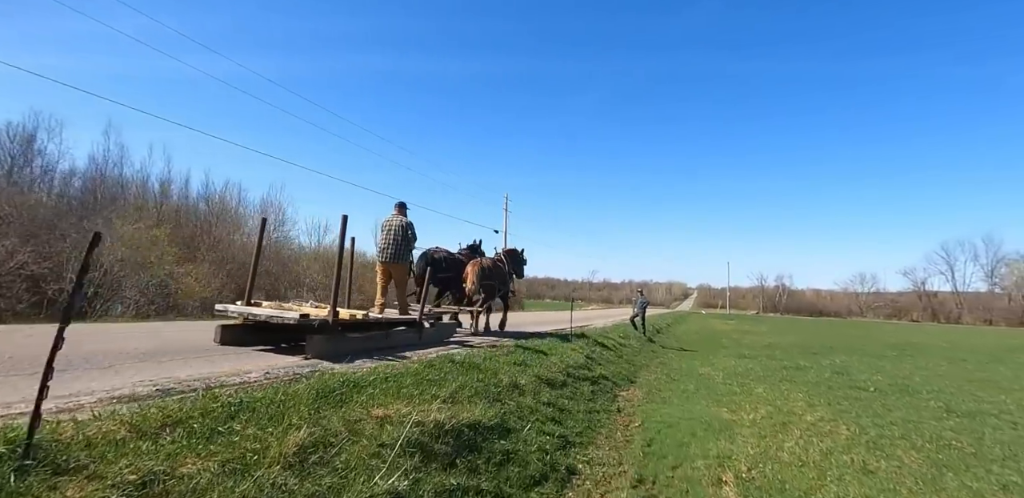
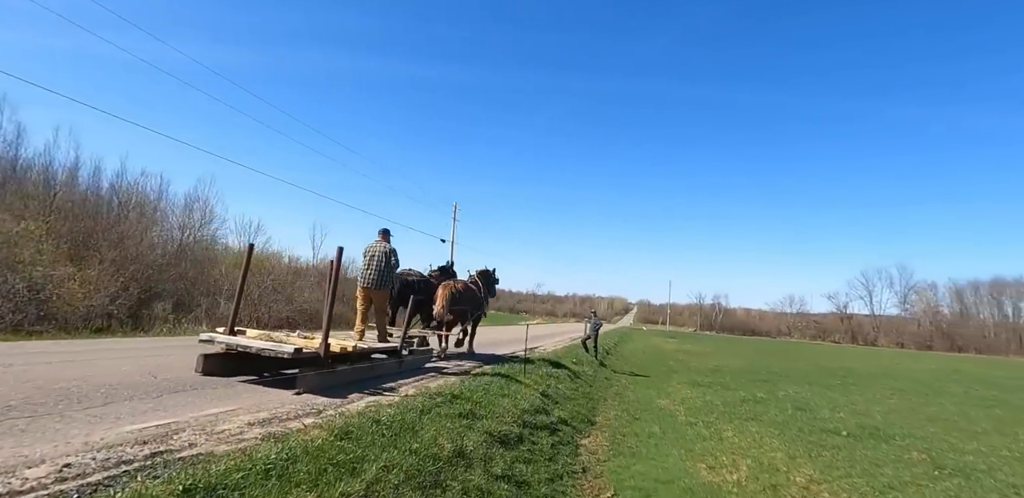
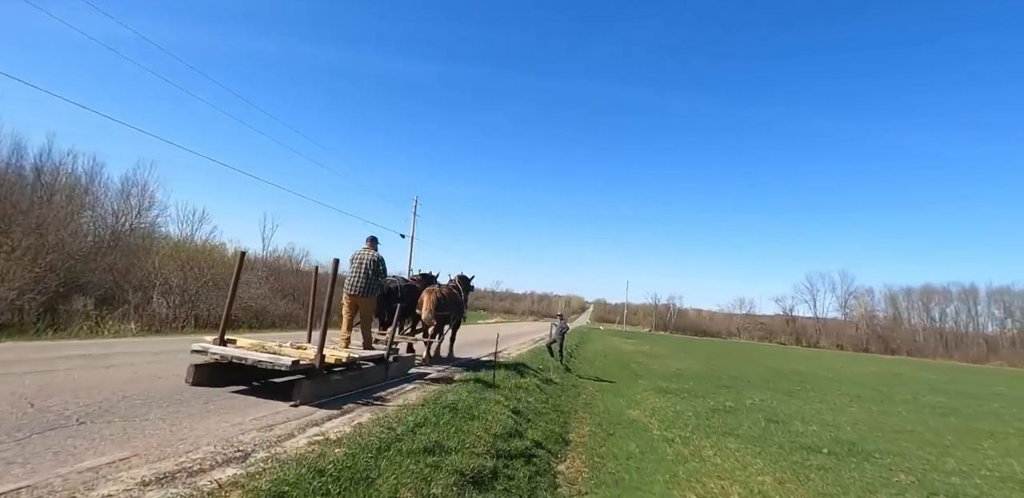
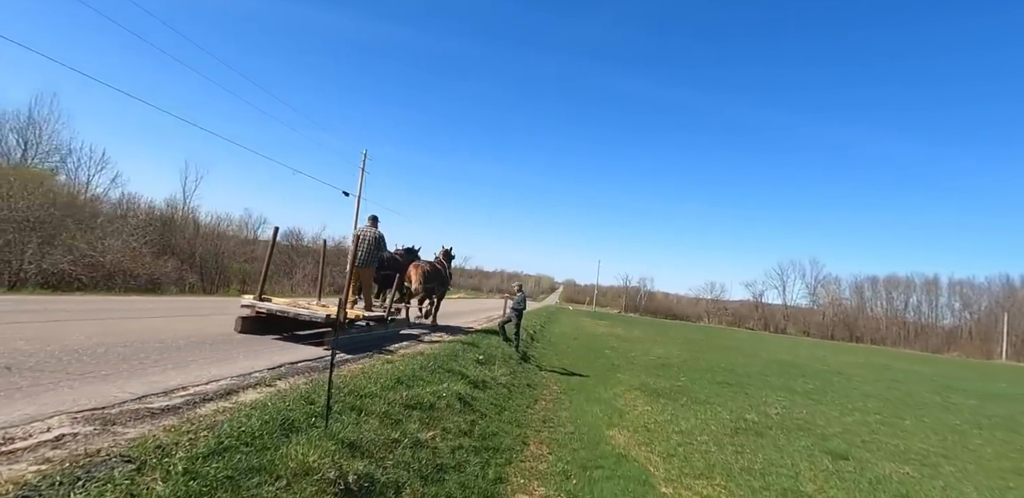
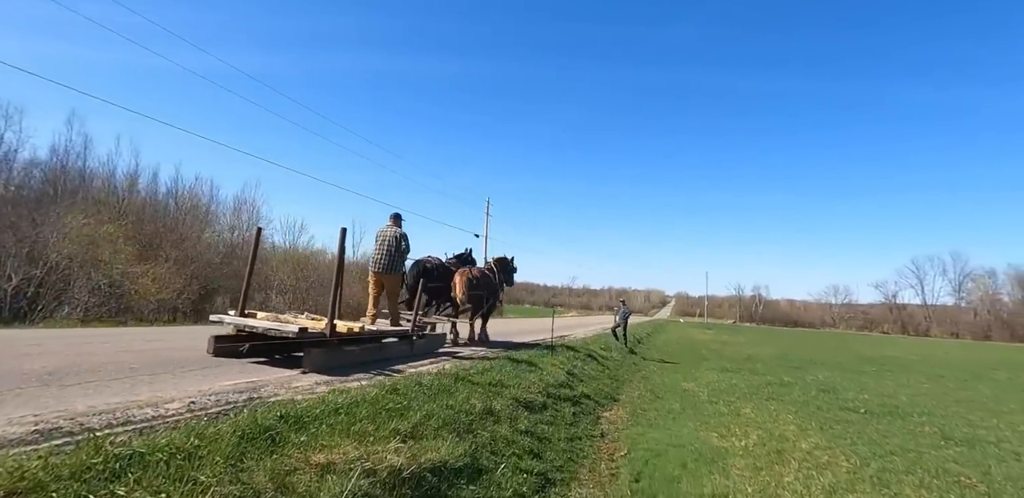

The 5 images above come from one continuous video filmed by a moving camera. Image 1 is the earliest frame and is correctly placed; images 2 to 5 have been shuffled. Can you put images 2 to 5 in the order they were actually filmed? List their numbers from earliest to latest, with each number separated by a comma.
5, 2, 3, 4
